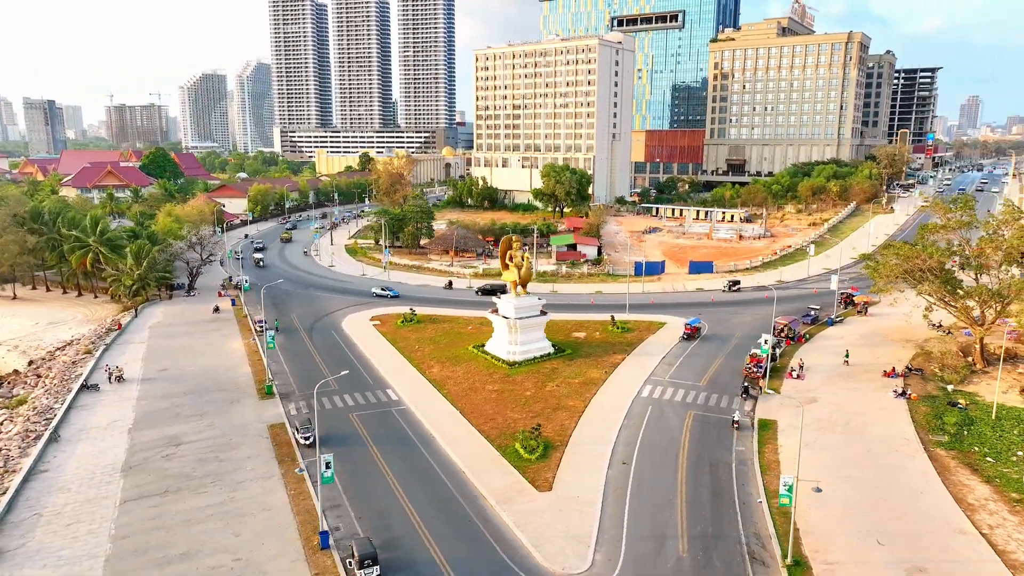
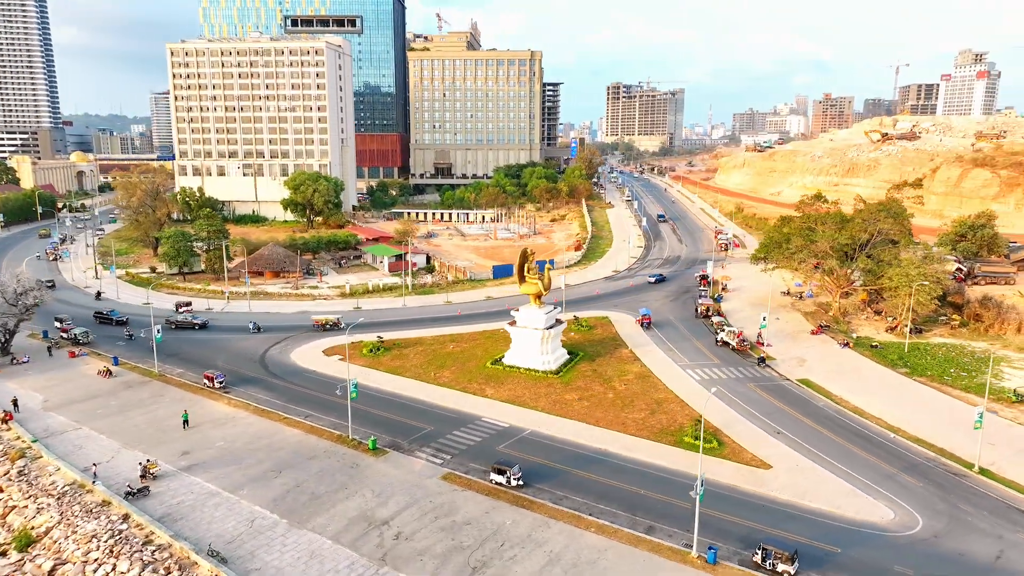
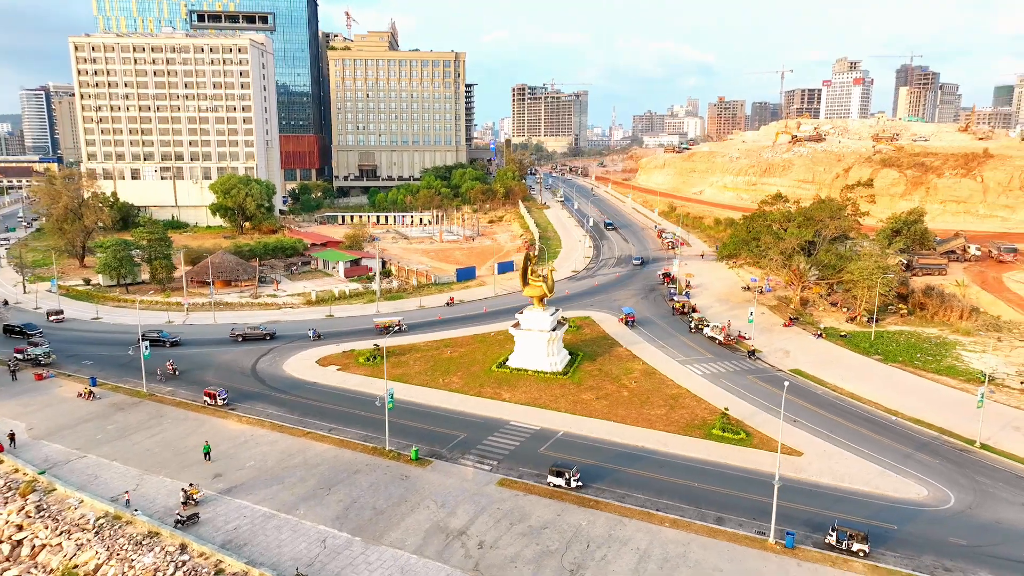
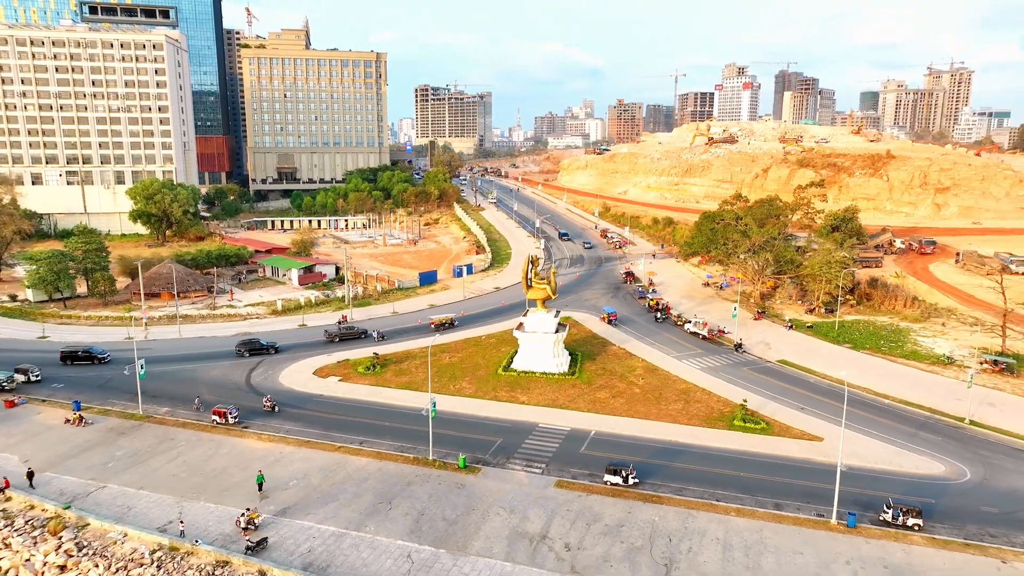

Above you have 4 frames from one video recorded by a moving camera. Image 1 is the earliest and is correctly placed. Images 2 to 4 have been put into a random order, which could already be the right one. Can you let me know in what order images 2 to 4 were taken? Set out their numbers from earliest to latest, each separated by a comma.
2, 3, 4
